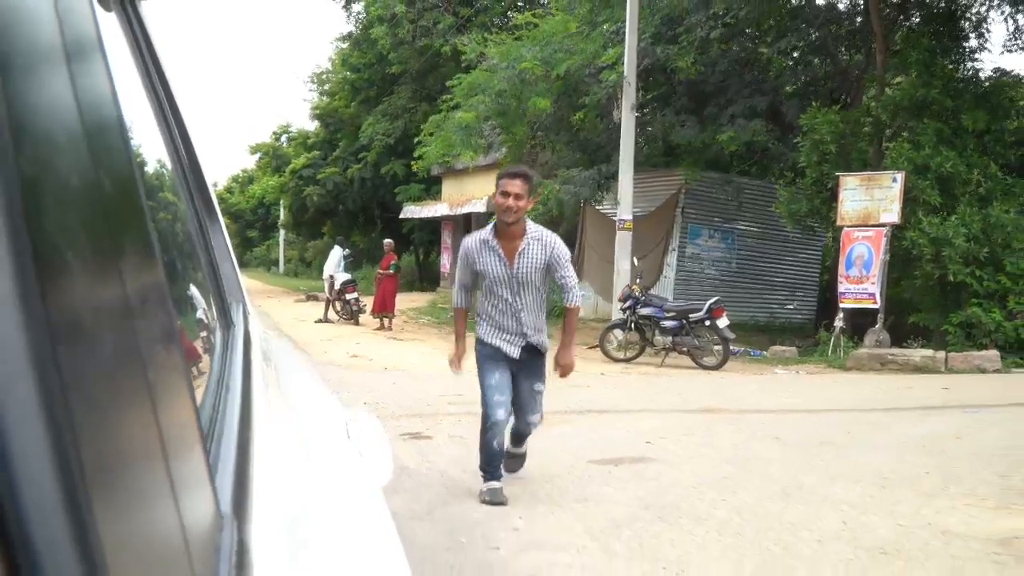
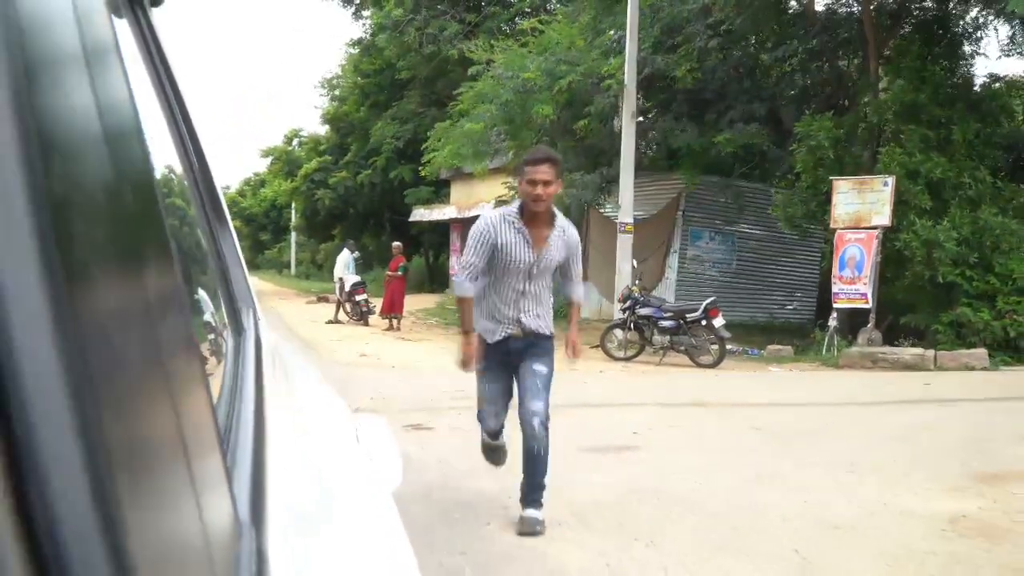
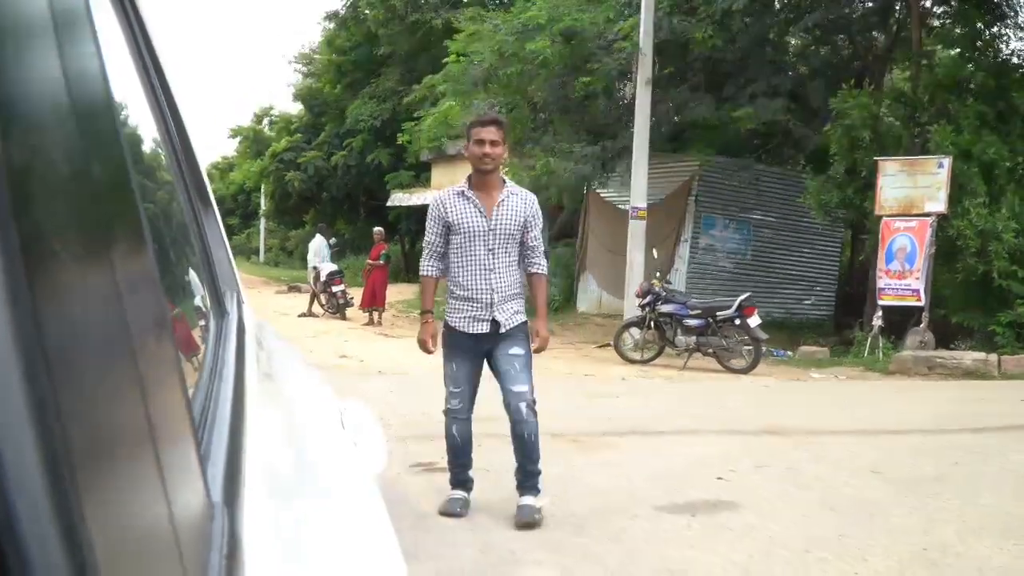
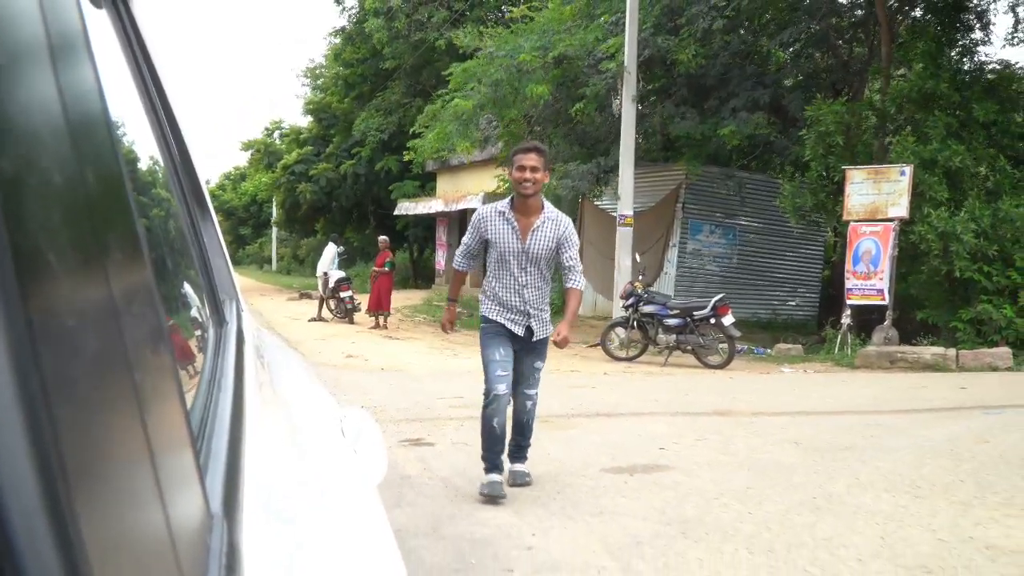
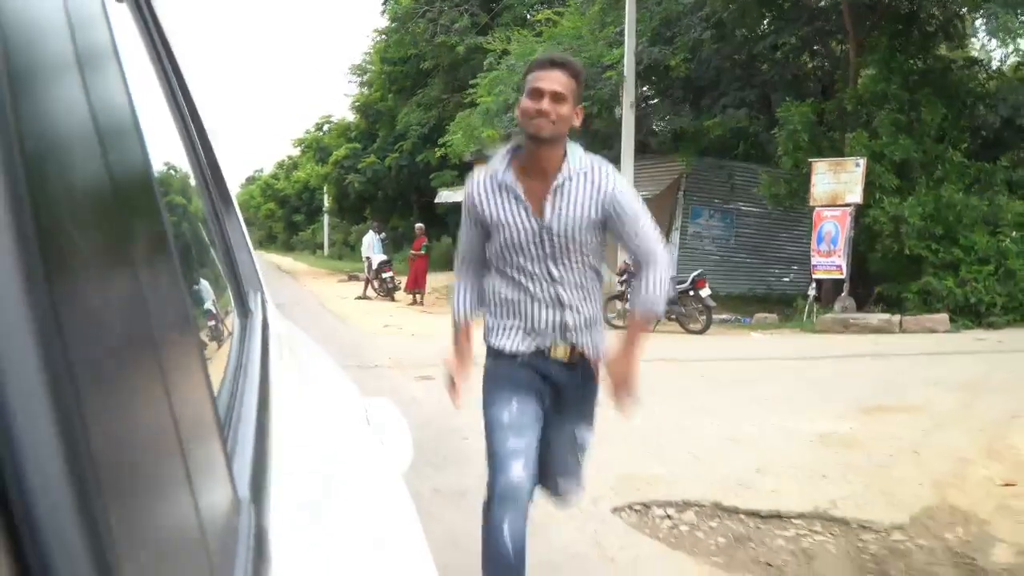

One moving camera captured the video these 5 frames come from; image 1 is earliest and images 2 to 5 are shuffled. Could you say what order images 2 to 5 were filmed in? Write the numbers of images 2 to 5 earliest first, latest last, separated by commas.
4, 3, 2, 5
